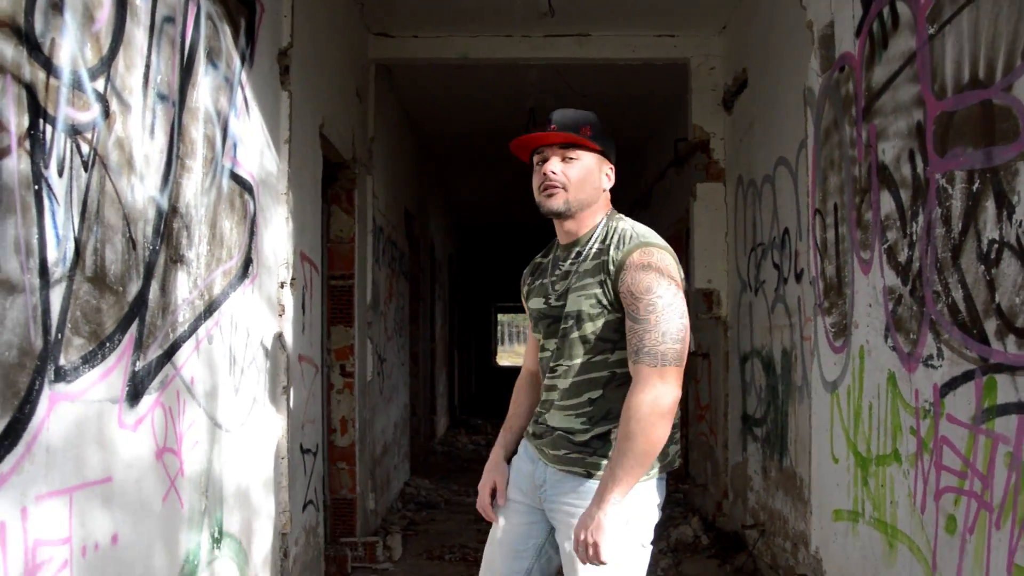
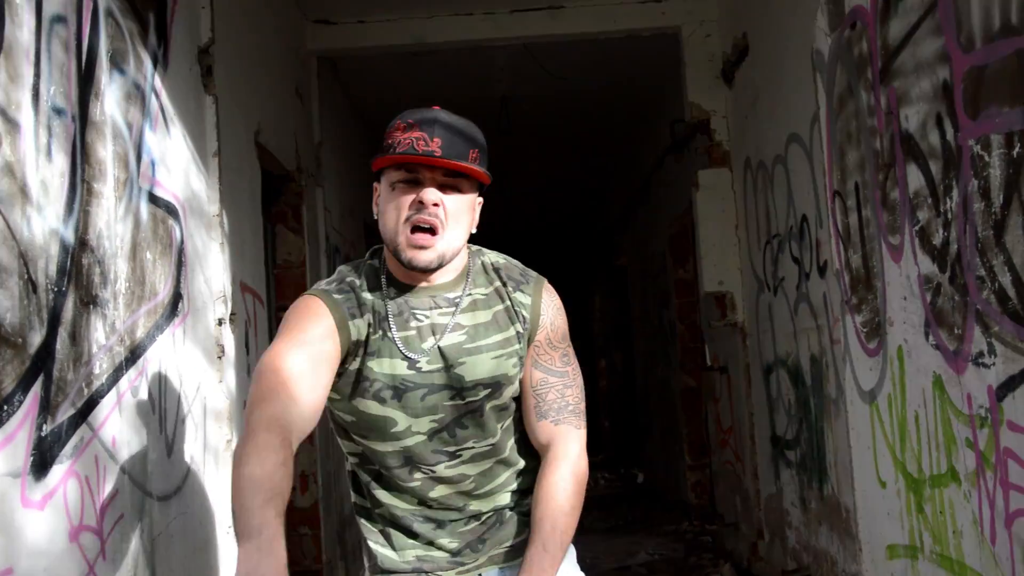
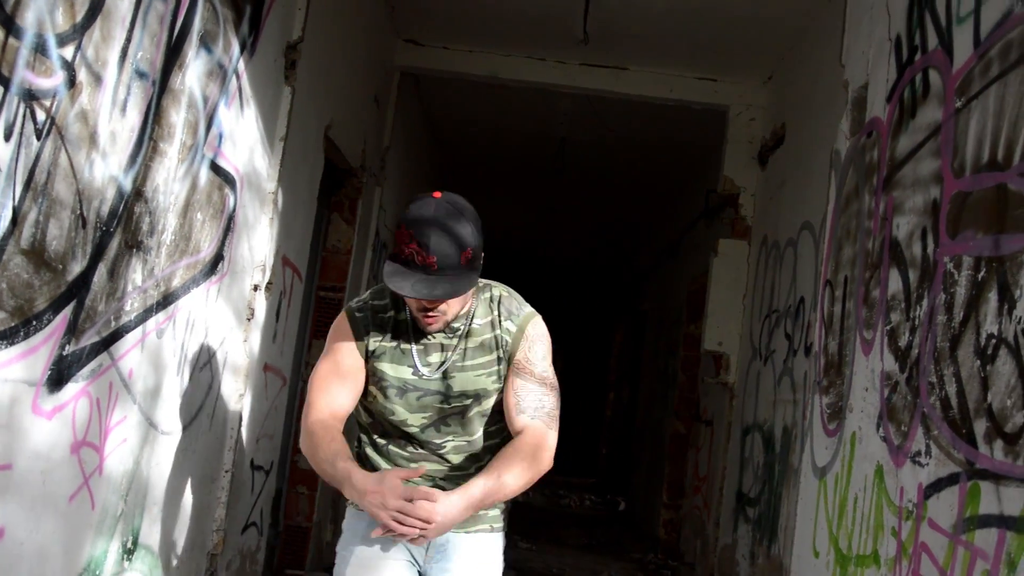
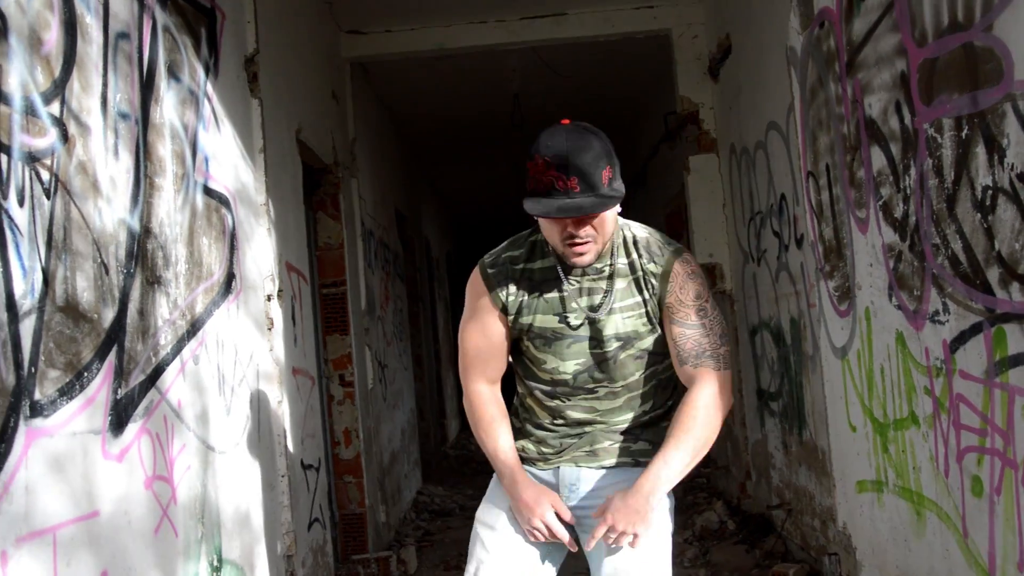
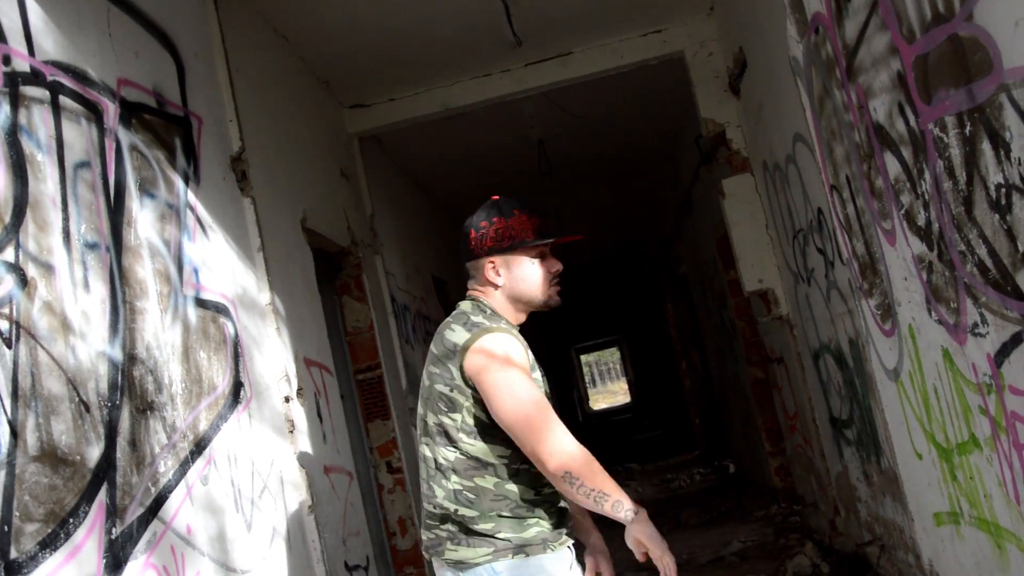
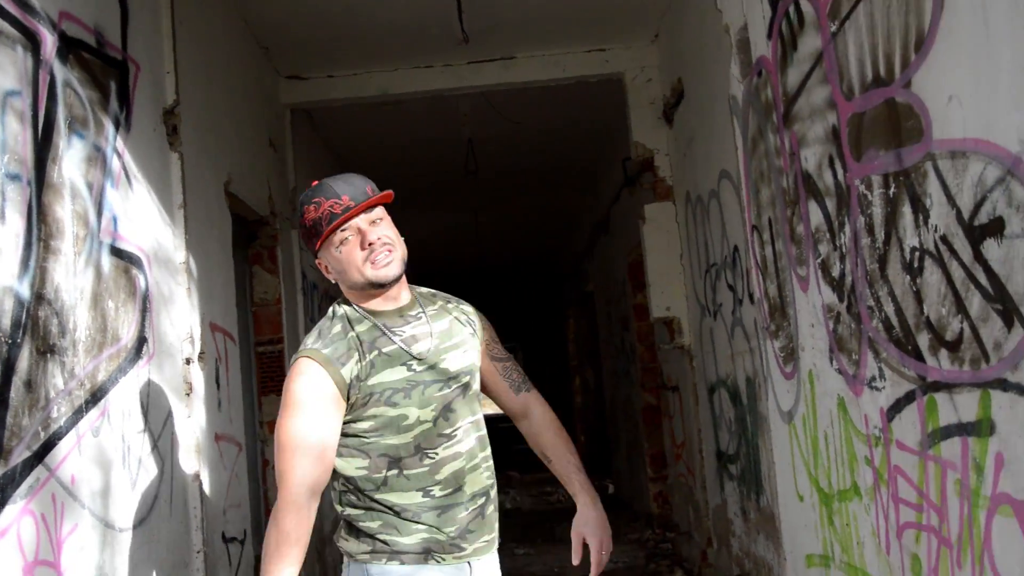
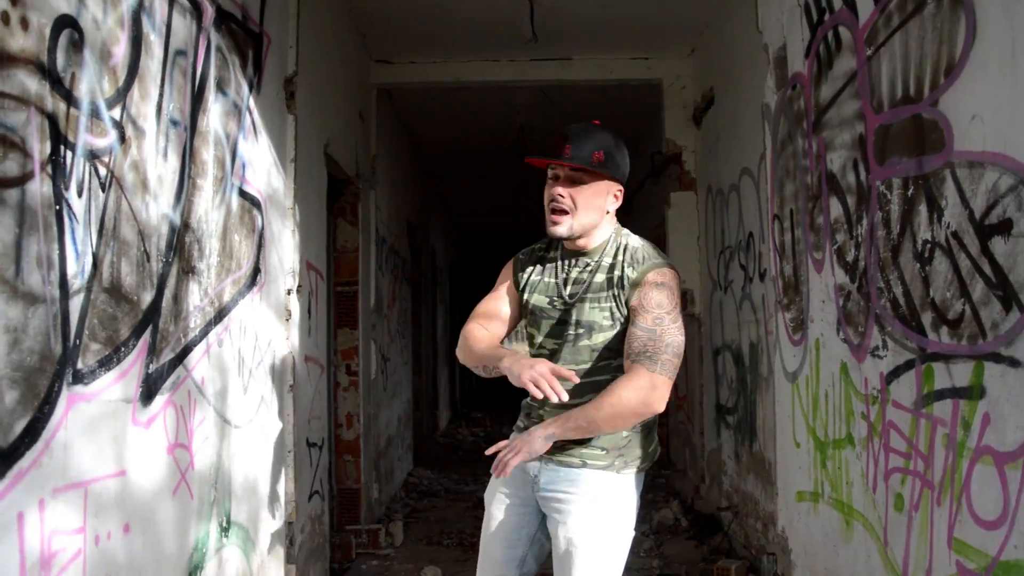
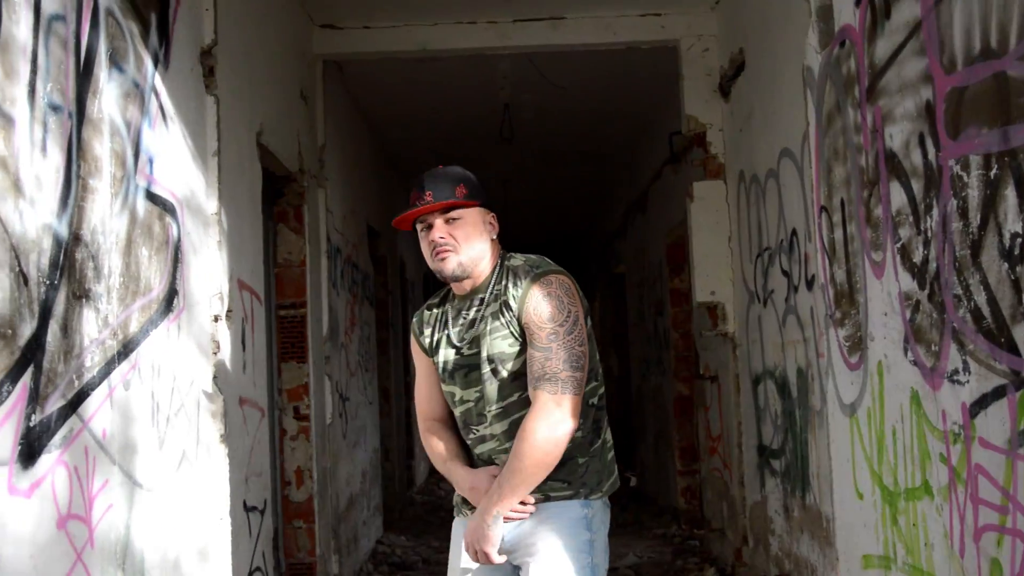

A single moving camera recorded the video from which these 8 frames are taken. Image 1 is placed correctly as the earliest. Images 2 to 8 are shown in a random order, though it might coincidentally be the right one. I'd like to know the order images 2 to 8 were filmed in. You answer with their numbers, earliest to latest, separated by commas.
7, 8, 4, 2, 3, 5, 6
